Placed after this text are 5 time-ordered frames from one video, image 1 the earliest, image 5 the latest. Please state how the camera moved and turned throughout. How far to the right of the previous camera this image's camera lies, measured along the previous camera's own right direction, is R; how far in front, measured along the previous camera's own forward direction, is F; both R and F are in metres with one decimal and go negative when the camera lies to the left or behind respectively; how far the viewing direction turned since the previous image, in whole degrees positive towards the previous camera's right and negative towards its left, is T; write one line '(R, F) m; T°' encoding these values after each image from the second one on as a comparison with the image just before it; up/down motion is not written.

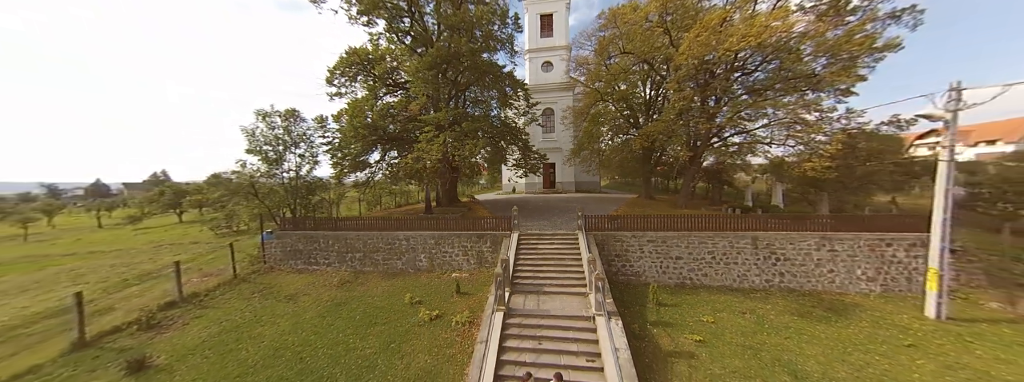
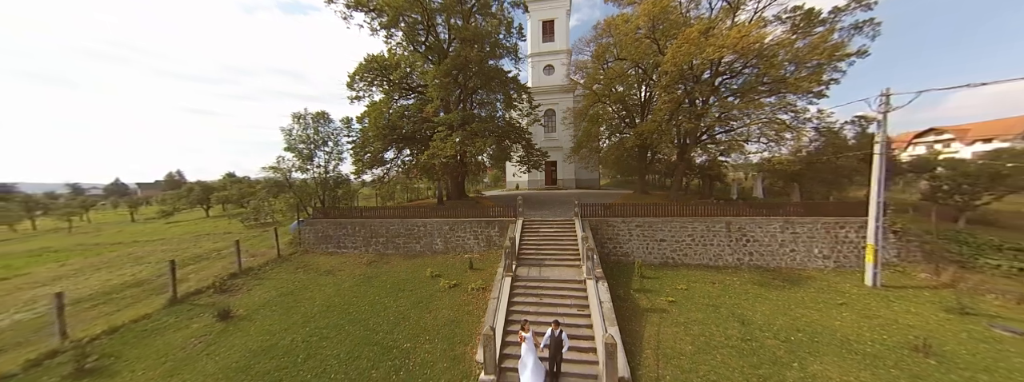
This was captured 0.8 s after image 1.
(-0.1, -1.5) m; -1°
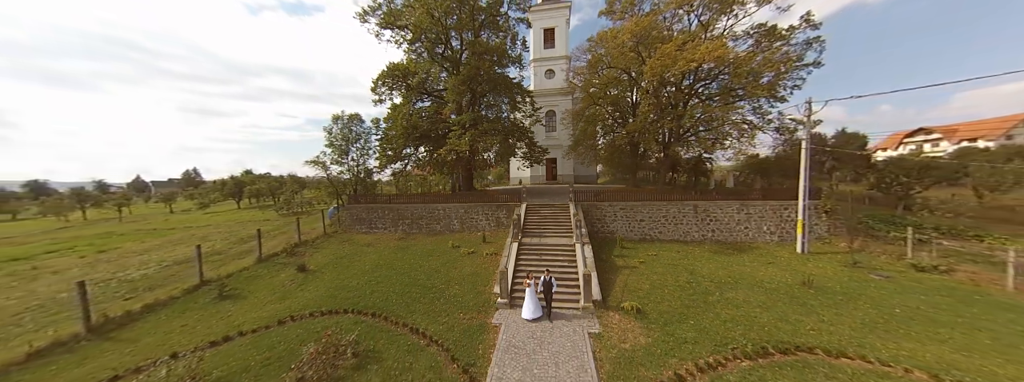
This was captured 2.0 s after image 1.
(-0.2, -2.5) m; 0°
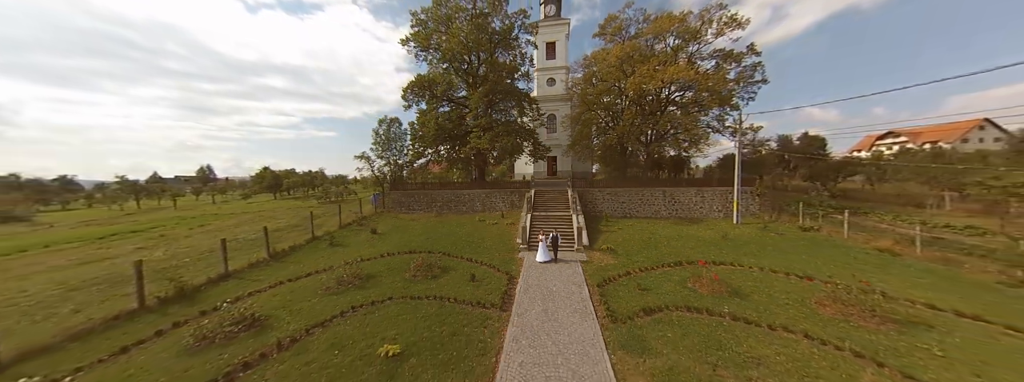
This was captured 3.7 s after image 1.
(-0.9, -4.0) m; 0°
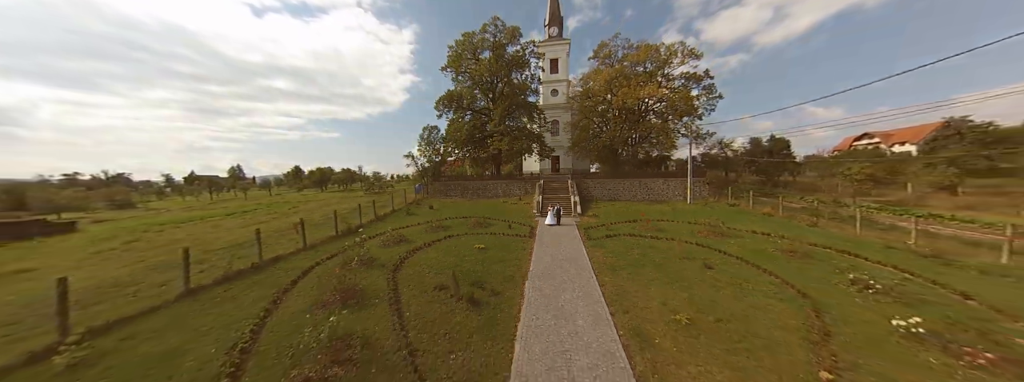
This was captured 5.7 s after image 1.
(-1.0, -5.9) m; -1°
